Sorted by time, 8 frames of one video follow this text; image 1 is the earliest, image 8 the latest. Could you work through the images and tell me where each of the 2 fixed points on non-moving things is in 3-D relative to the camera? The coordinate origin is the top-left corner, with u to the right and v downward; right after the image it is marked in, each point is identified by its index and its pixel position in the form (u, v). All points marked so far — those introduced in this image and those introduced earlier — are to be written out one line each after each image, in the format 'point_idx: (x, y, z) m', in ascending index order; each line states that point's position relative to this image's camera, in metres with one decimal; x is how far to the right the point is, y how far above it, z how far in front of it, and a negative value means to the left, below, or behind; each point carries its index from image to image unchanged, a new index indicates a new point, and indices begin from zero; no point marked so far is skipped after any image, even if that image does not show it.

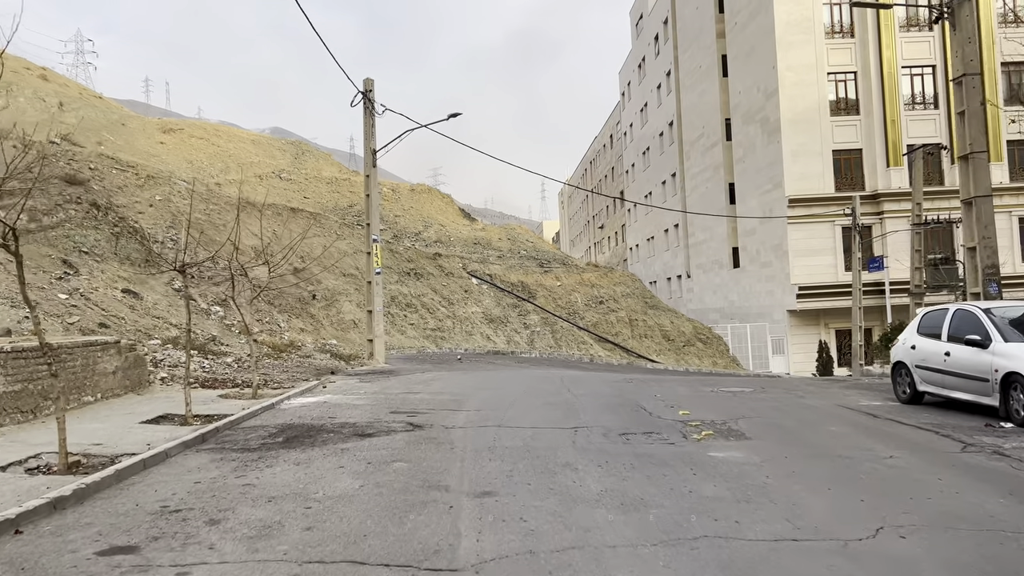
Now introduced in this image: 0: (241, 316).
0: (-6.0, -0.6, +17.7) m
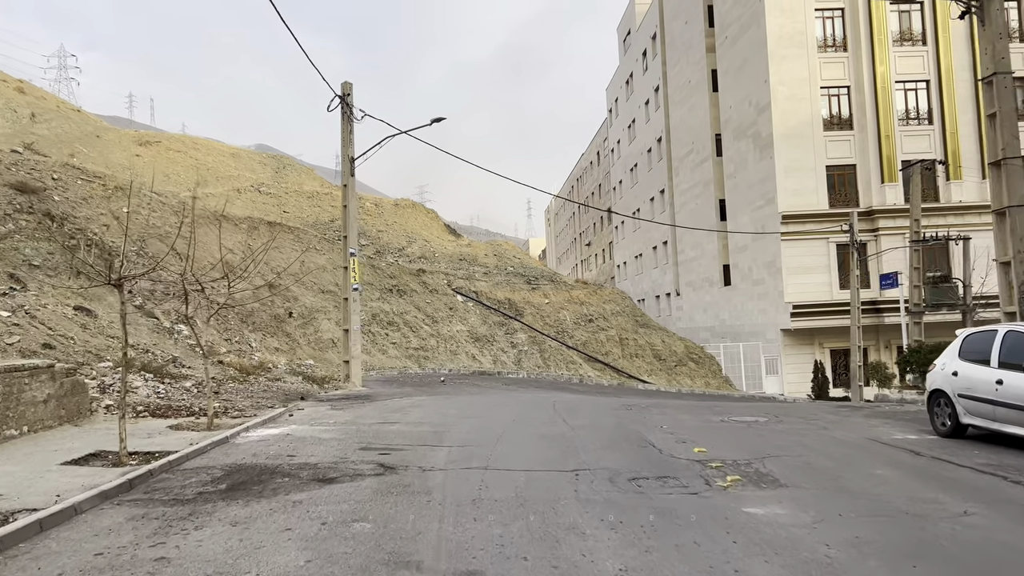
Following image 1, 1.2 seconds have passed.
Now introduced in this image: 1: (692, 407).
0: (-6.3, -1.0, +16.5) m
1: (+2.5, -1.7, +11.2) m
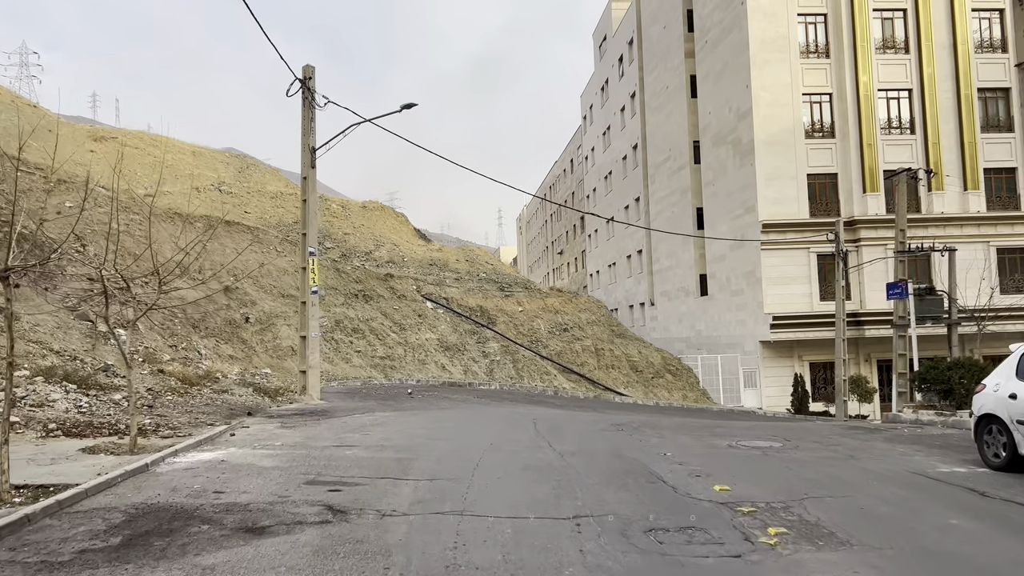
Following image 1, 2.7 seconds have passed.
0: (-6.8, -1.0, +14.9) m
1: (+2.2, -1.8, +10.0) m
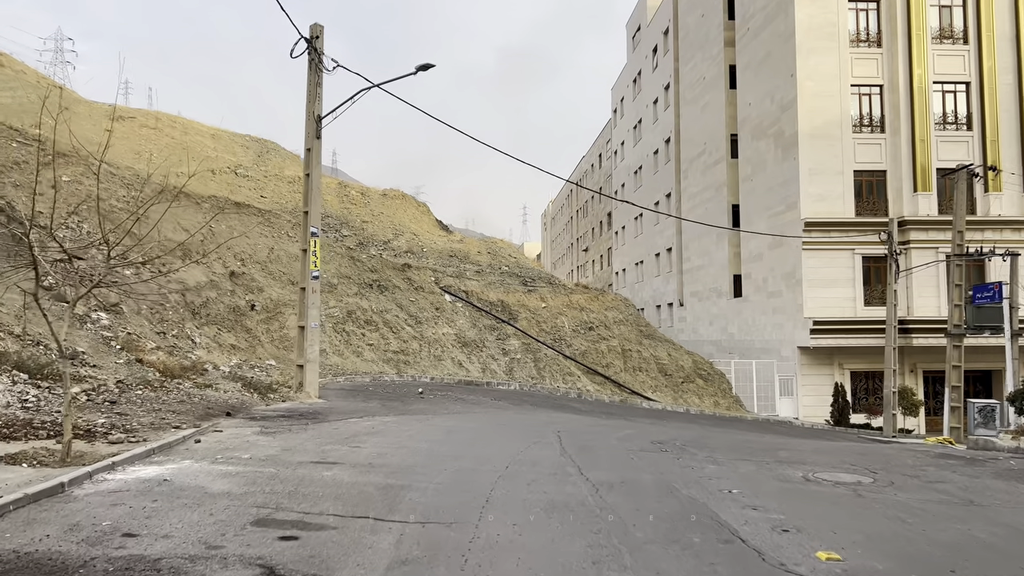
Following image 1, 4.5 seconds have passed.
0: (-6.4, -0.7, +13.5) m
1: (+2.4, -1.7, +8.3) m
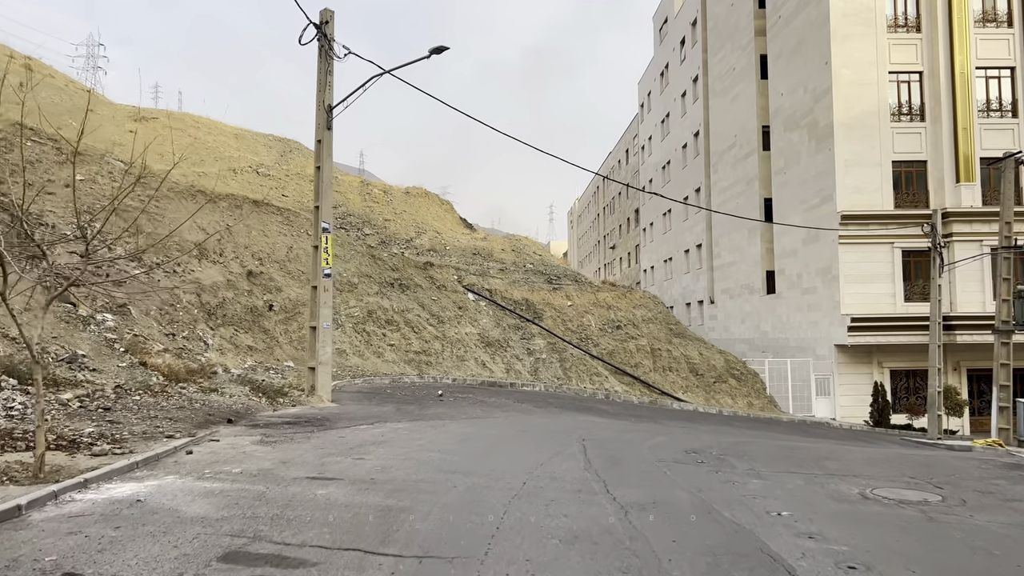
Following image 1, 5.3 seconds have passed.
0: (-6.1, -0.7, +13.0) m
1: (+2.6, -1.6, +7.5) m
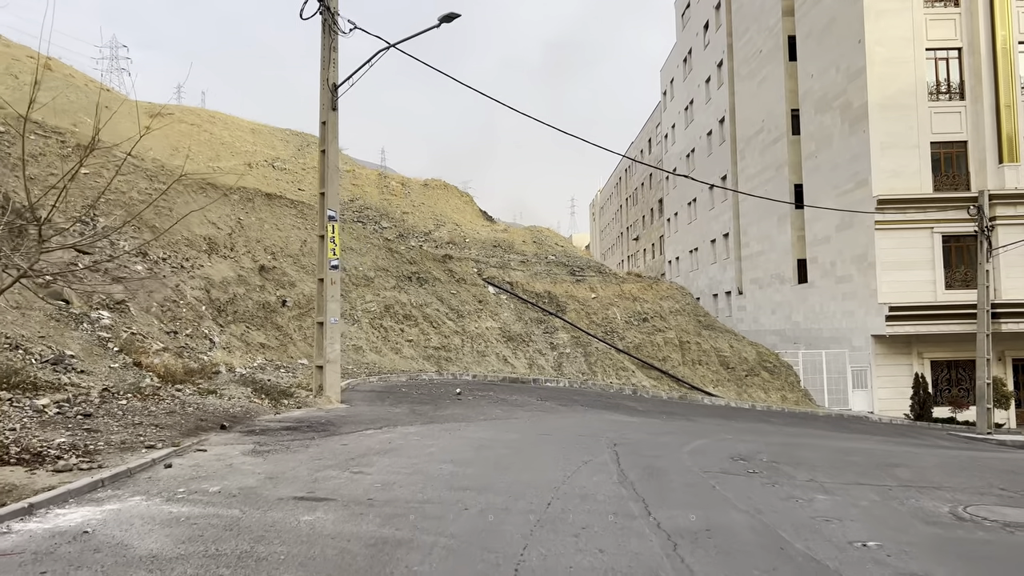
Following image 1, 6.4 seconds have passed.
0: (-5.7, -0.6, +12.2) m
1: (+2.8, -1.5, +6.5) m
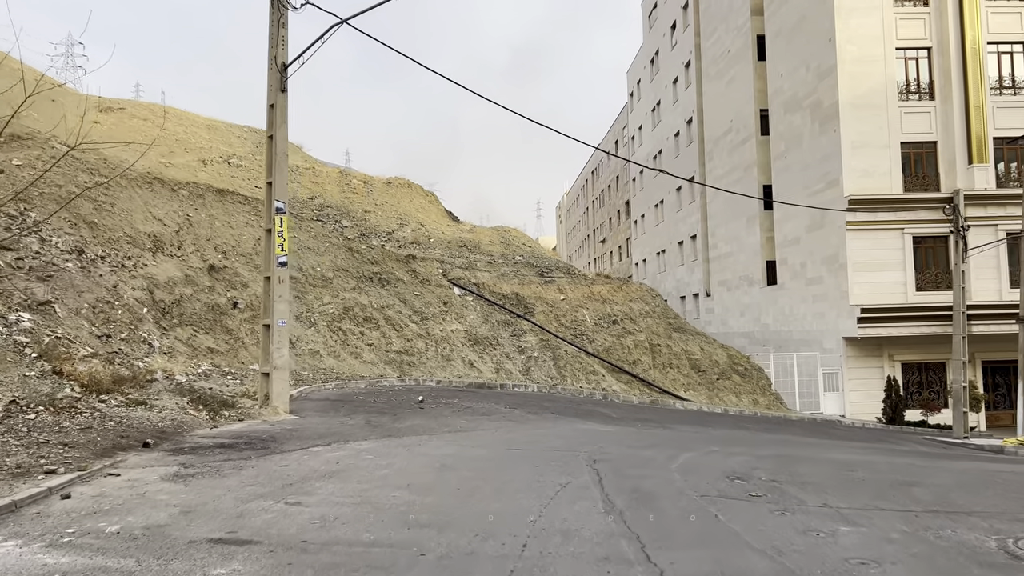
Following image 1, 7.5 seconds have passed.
0: (-6.2, -0.6, +11.1) m
1: (+2.6, -1.5, +5.7) m
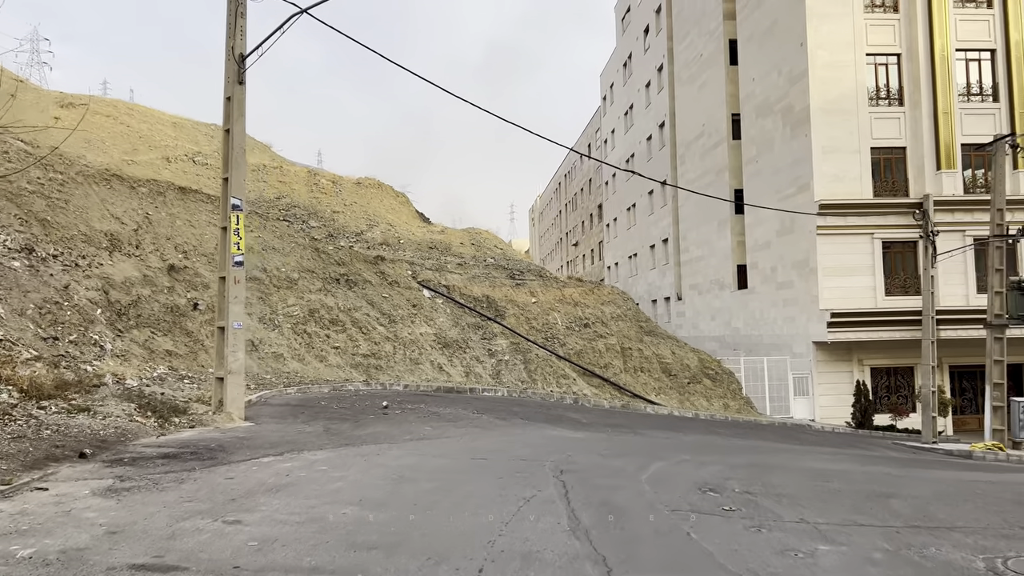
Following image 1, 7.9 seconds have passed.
0: (-6.6, -0.6, +10.5) m
1: (+2.3, -1.5, +5.5) m
